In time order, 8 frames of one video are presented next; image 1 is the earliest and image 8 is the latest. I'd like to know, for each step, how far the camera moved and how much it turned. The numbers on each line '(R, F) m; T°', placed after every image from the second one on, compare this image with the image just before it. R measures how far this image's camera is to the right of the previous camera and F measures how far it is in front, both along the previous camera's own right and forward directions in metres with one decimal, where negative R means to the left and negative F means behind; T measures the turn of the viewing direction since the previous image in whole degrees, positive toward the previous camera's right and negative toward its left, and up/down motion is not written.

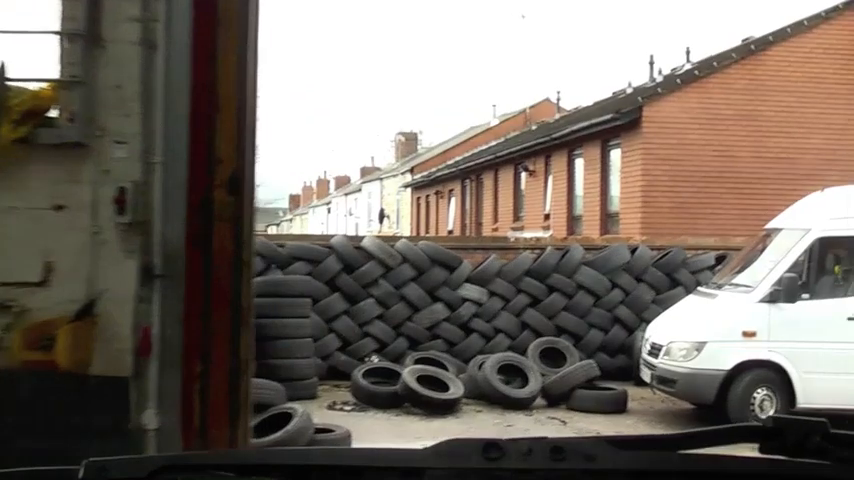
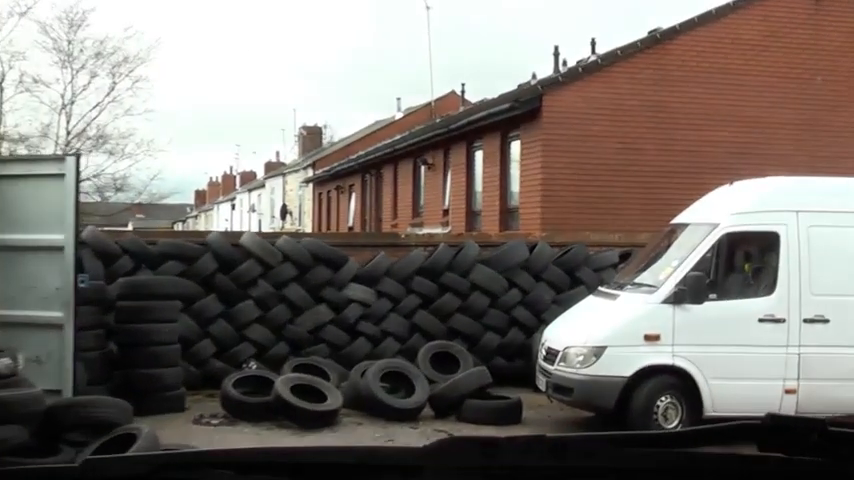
(+0.2, +0.8) m; +3°
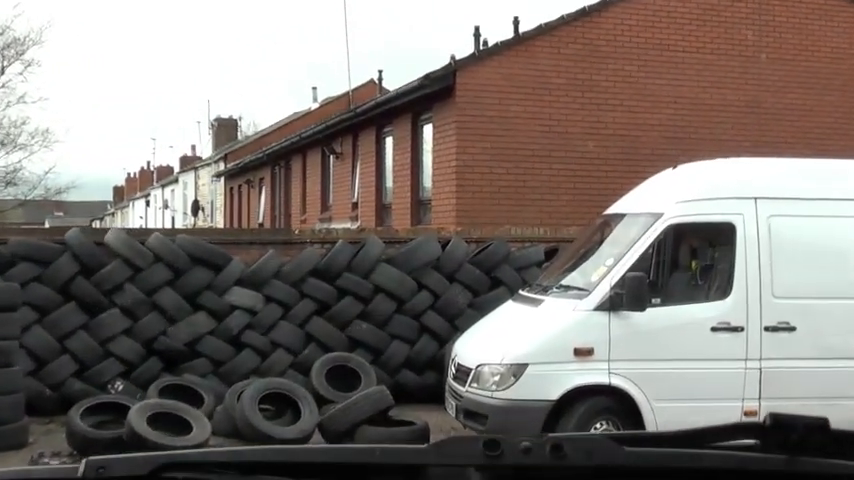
(+0.2, +1.4) m; +3°
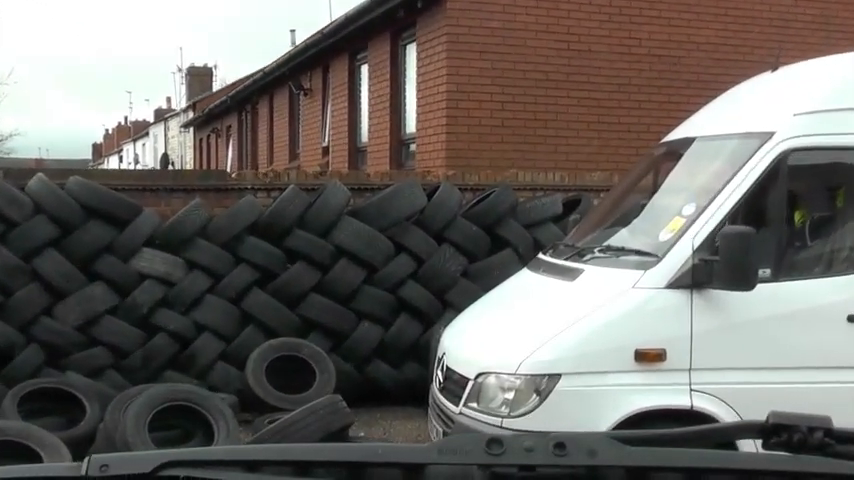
(+0.1, +2.4) m; 0°
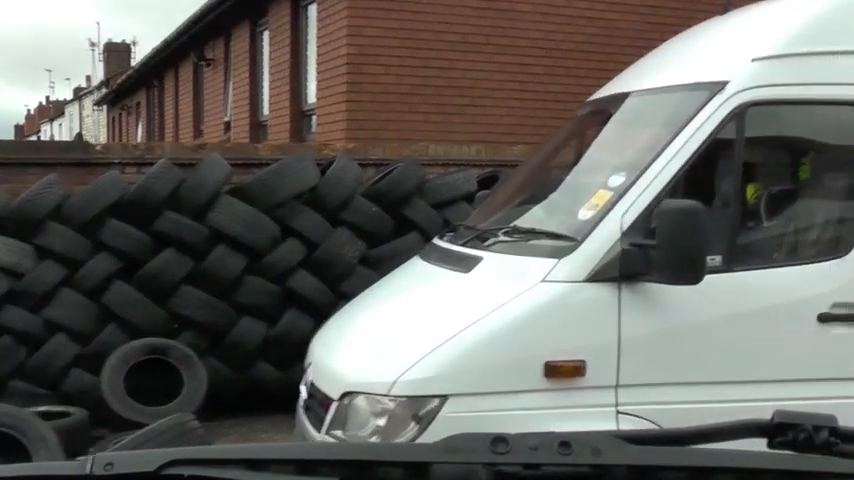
(+0.2, +0.9) m; +2°
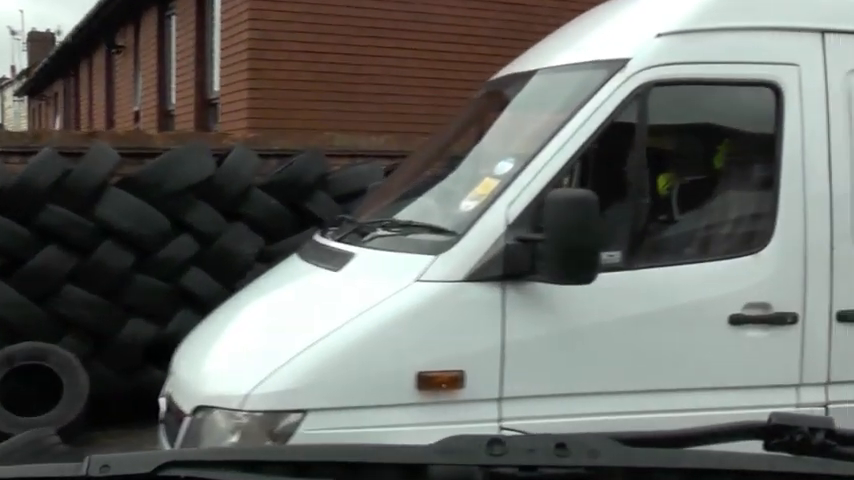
(+0.1, +0.3) m; +2°
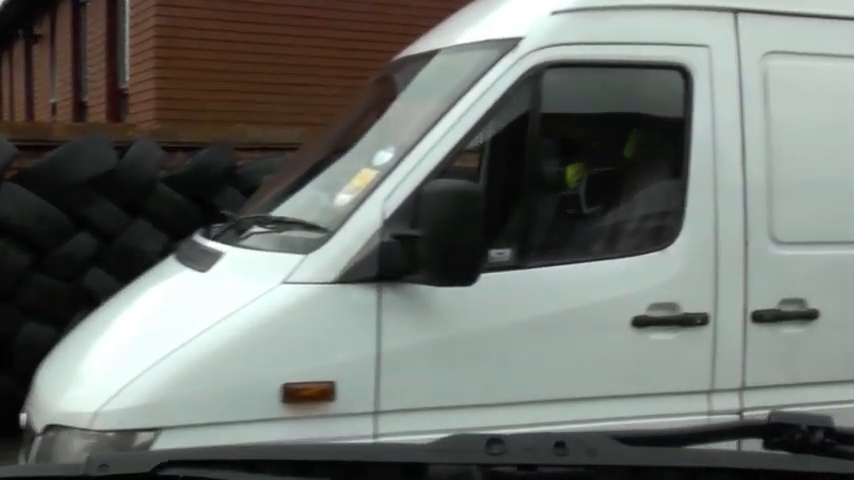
(+0.1, +0.2) m; +2°
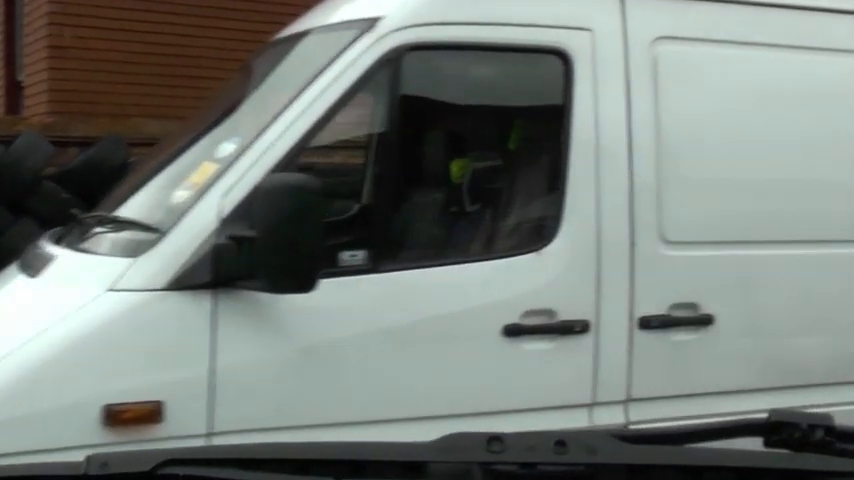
(+0.1, +0.2) m; +2°
